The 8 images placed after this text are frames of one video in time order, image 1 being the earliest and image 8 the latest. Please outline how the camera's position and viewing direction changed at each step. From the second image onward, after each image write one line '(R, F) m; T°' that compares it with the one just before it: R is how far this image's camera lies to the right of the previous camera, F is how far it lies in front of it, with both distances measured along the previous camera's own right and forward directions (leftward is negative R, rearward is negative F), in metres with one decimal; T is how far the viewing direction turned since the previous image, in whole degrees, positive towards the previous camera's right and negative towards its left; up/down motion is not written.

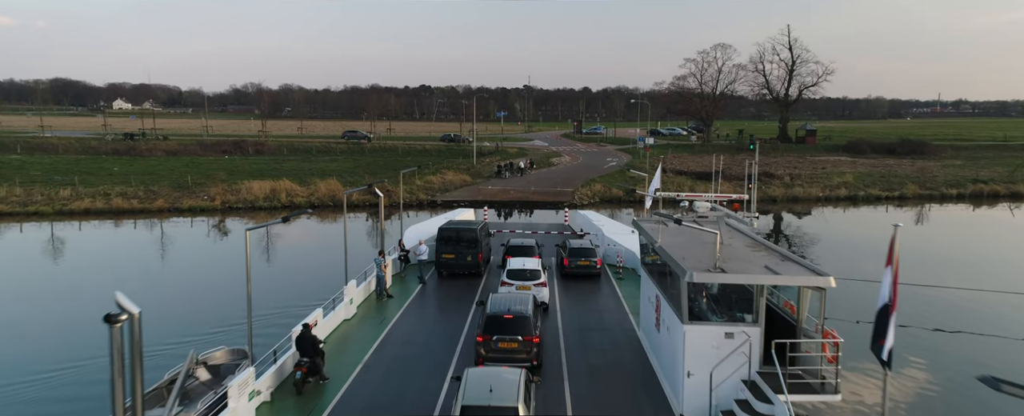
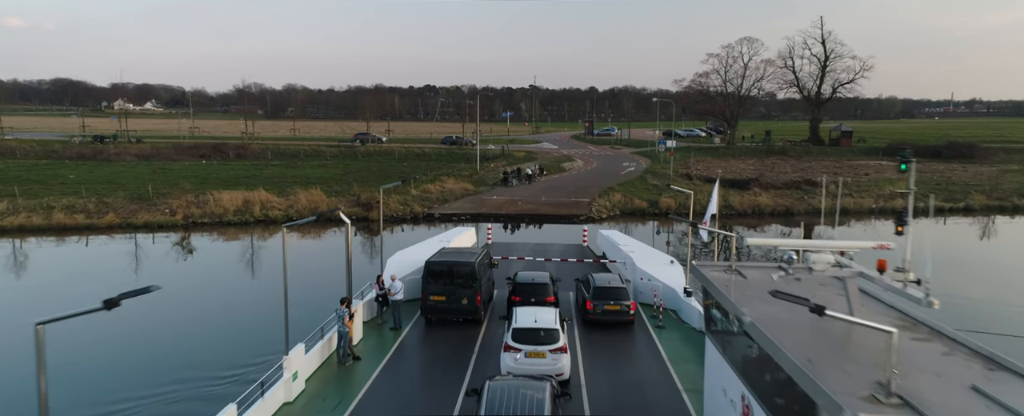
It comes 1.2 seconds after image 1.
(0.0, +4.7) m; -1°
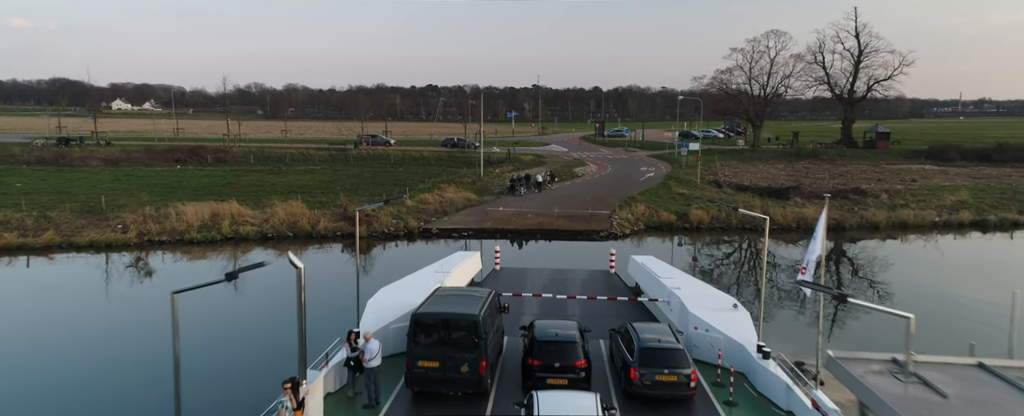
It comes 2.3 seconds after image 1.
(-0.3, +4.3) m; 0°
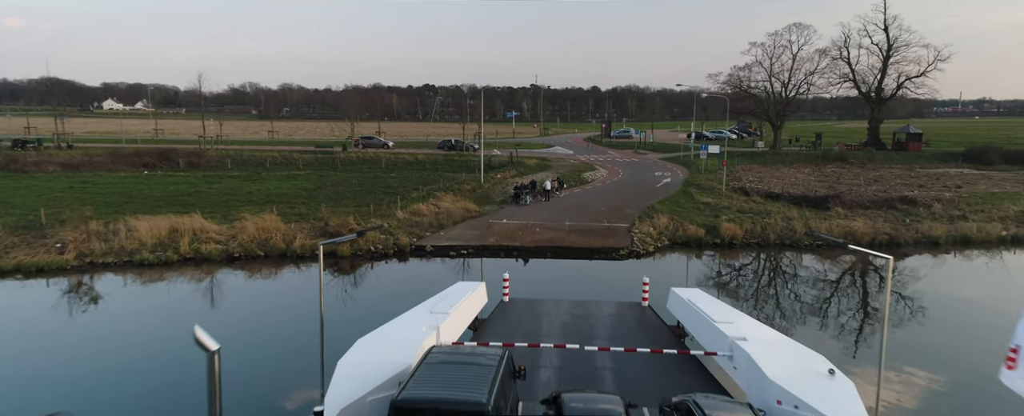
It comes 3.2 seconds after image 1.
(-0.3, +3.8) m; 0°
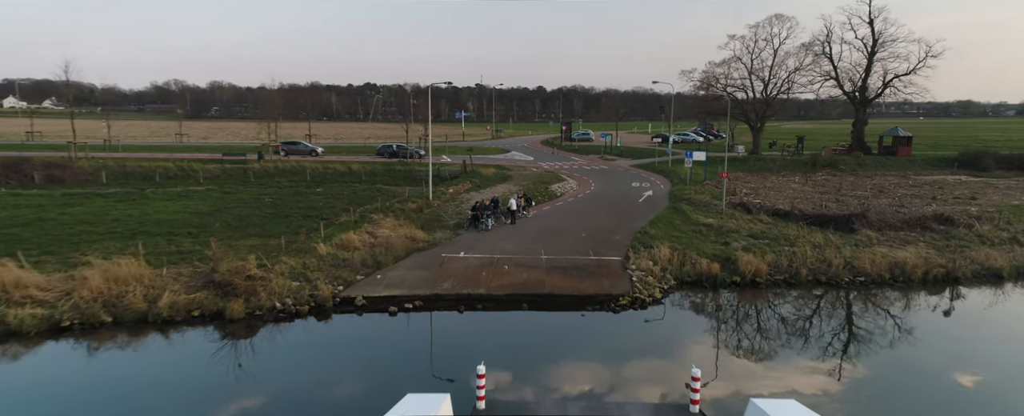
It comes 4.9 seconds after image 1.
(-0.5, +6.5) m; +5°
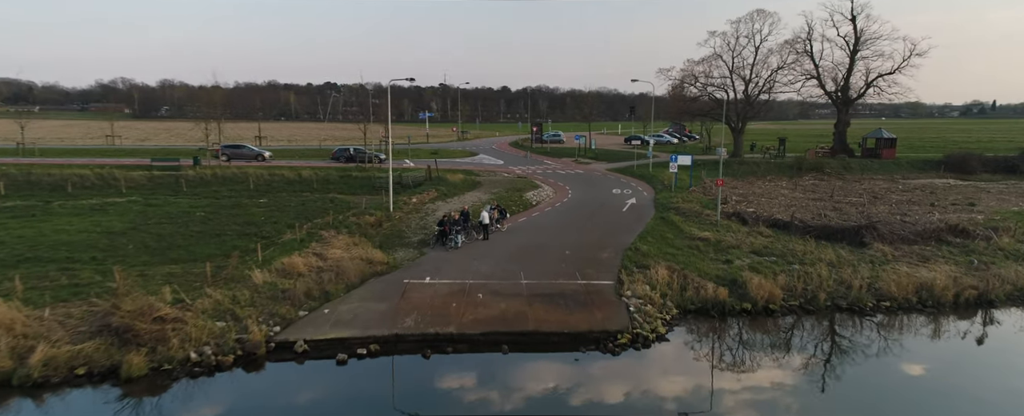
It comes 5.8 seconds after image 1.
(-0.3, +3.2) m; +3°
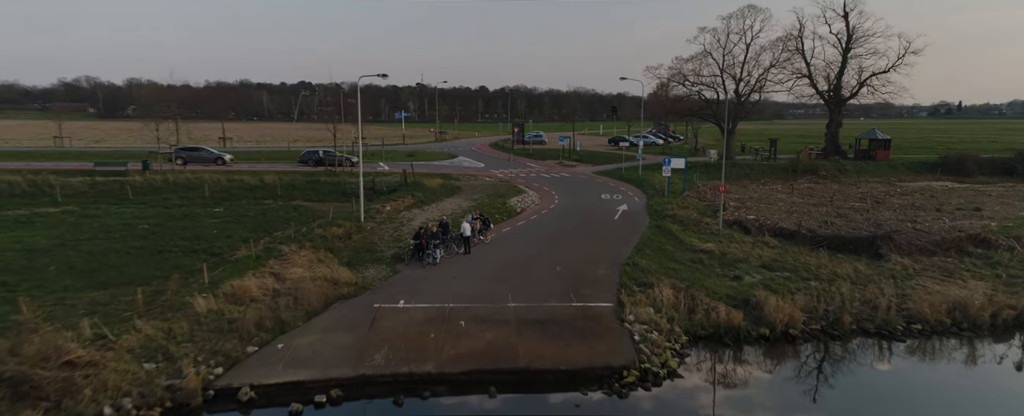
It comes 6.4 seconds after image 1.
(-0.2, +2.3) m; +2°
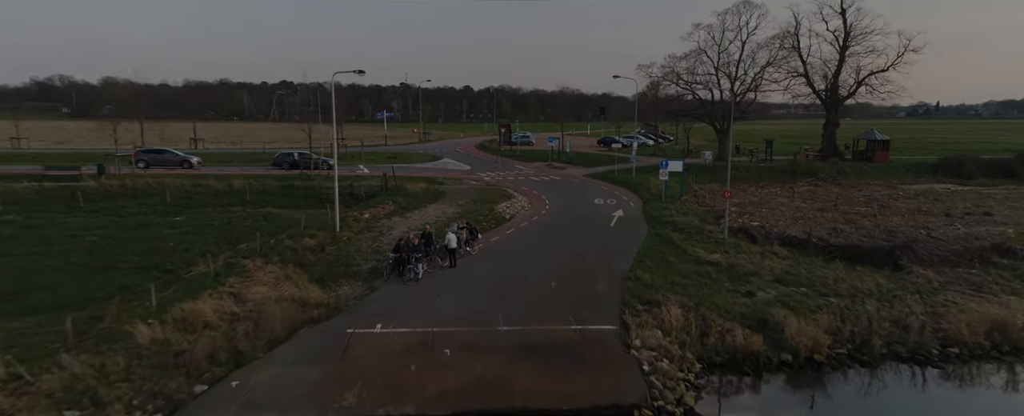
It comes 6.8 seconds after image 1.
(-0.1, +1.8) m; +1°
